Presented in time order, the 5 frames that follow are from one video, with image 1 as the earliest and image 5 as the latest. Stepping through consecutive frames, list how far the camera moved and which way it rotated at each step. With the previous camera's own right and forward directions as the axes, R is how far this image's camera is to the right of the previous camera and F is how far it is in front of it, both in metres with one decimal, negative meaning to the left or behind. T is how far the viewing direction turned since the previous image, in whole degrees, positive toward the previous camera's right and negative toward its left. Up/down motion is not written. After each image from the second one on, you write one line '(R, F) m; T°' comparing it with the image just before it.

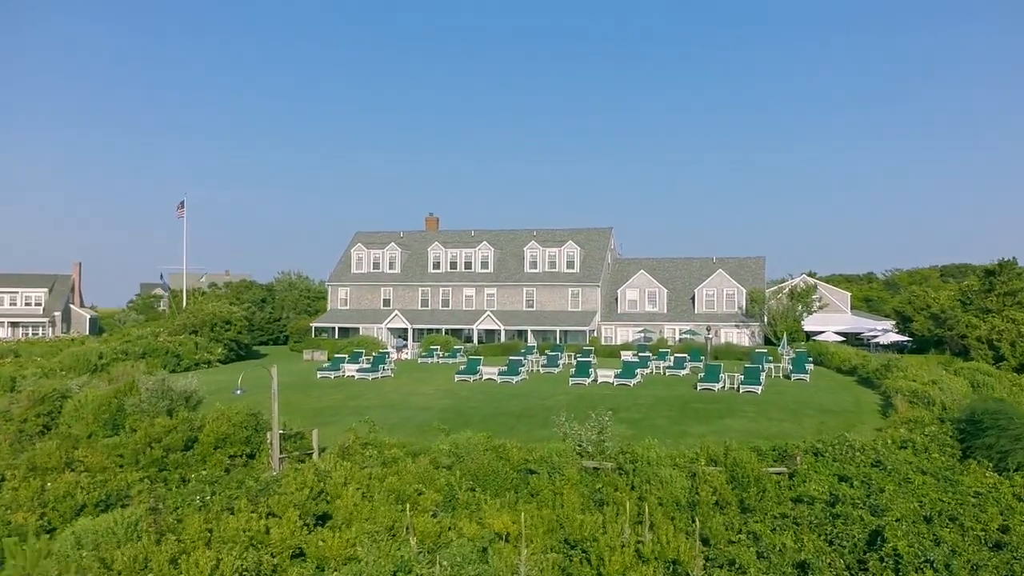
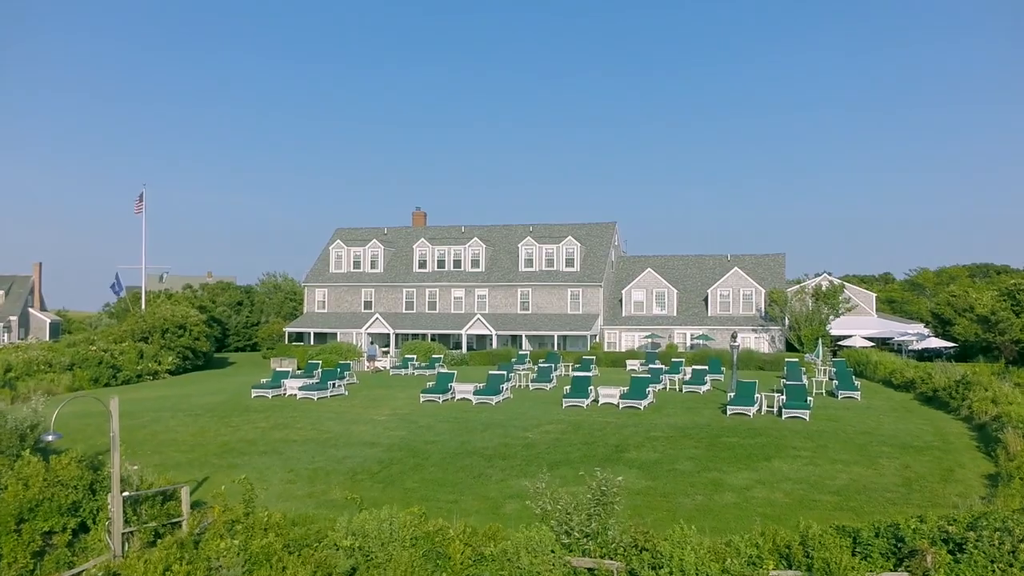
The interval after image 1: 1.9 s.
(+0.6, +6.2) m; 0°
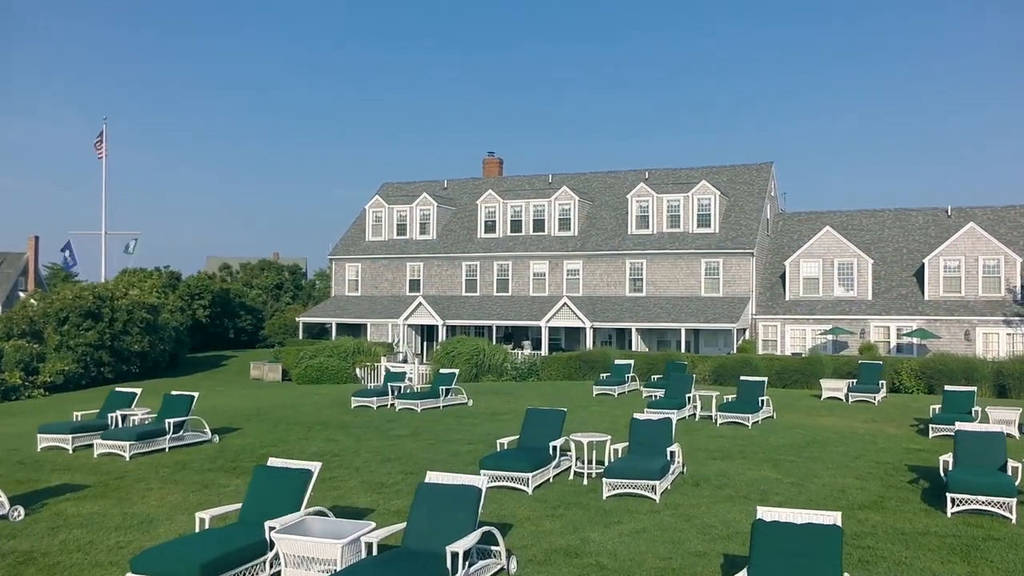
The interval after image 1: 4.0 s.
(+0.5, +6.6) m; 0°
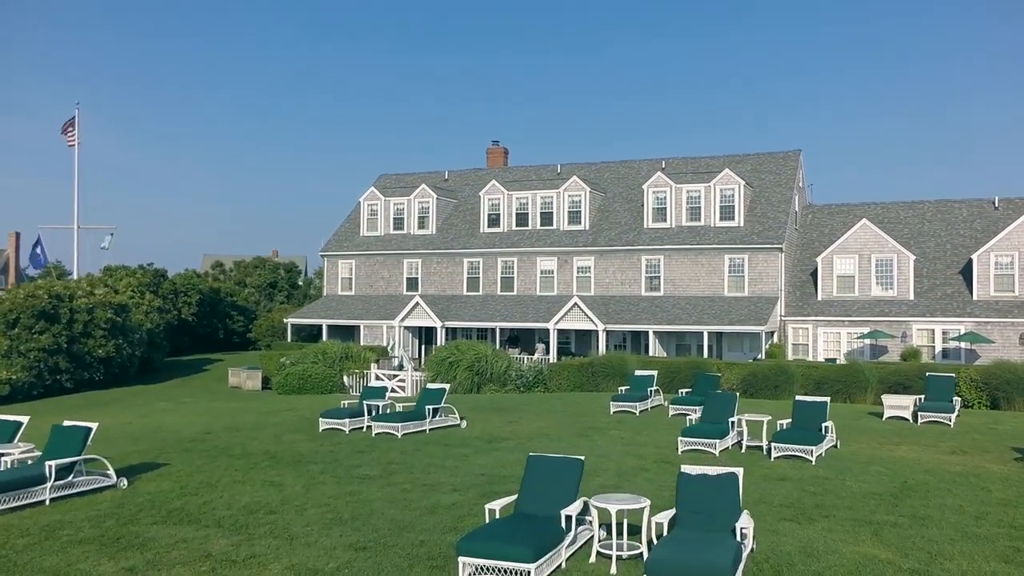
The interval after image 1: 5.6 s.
(+0.1, +4.5) m; 0°
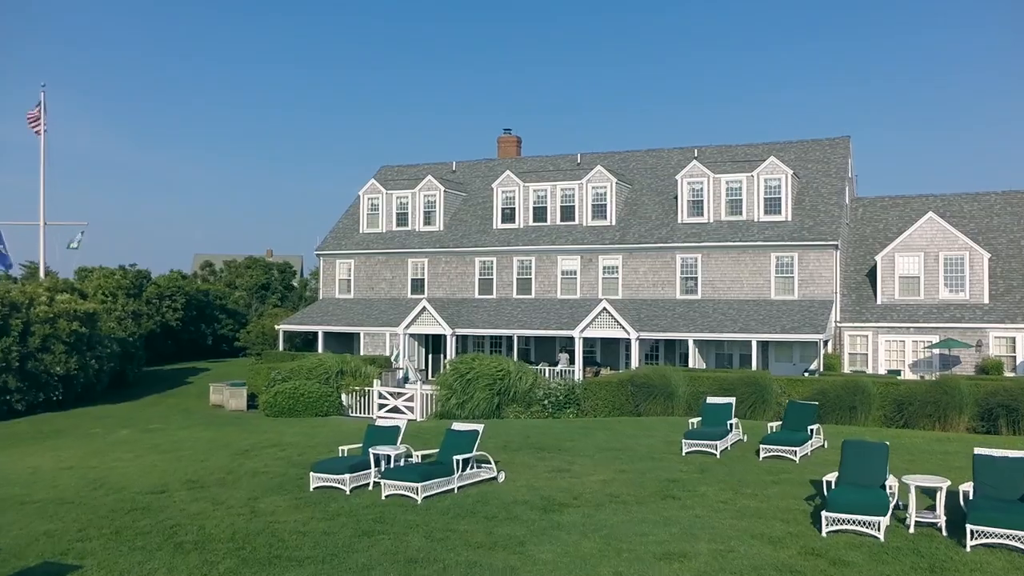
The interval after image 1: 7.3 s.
(-1.0, +5.4) m; 0°
